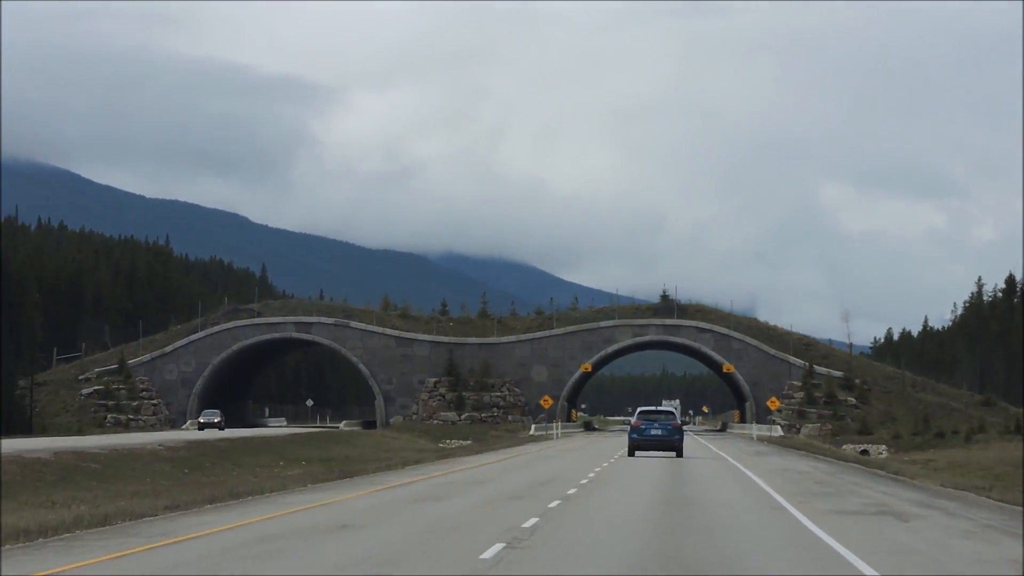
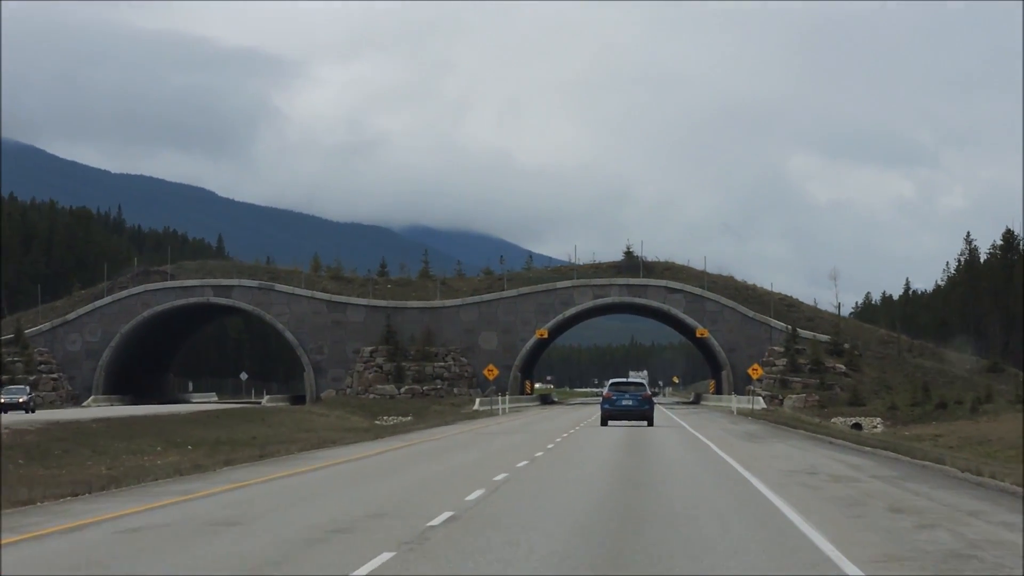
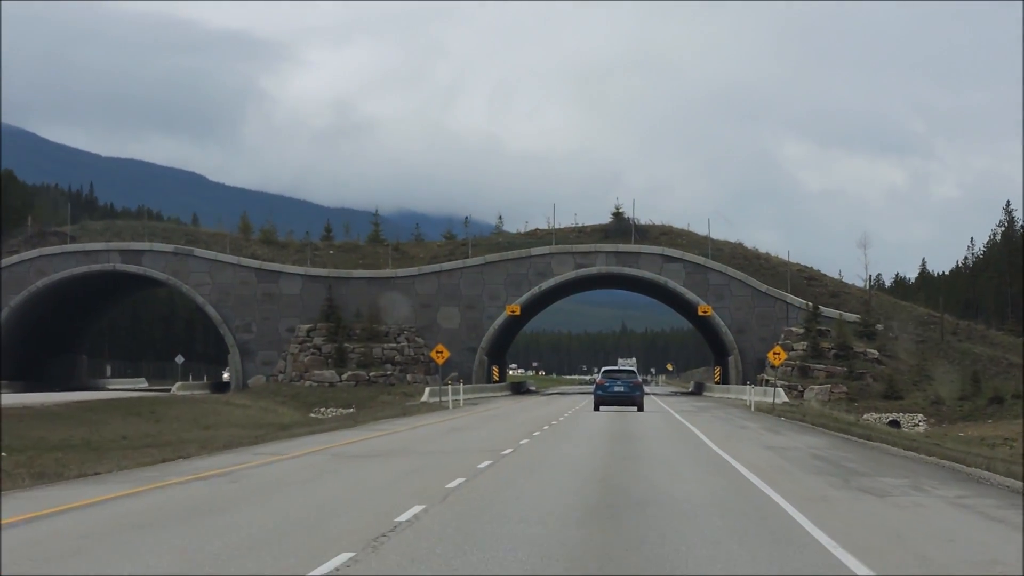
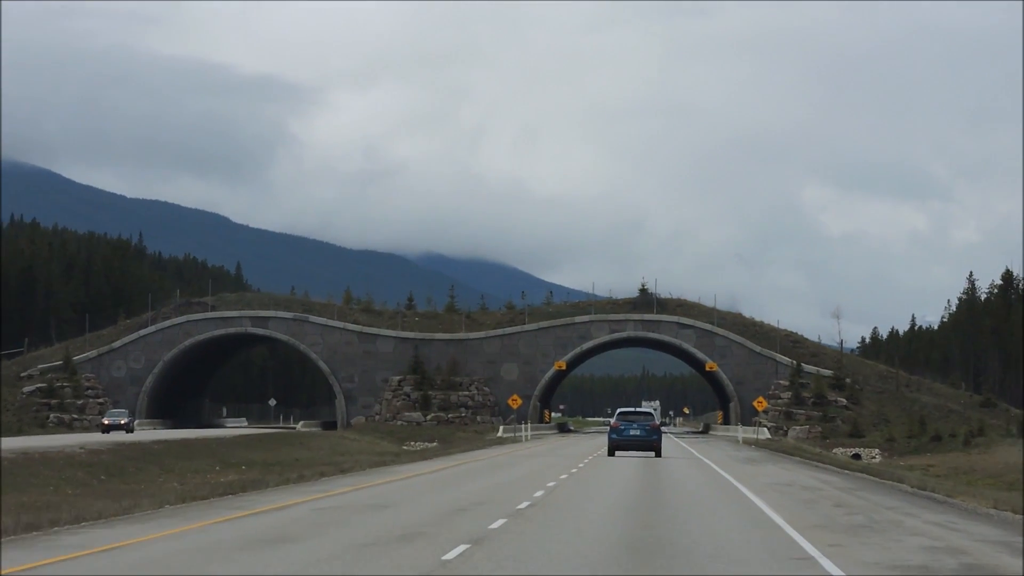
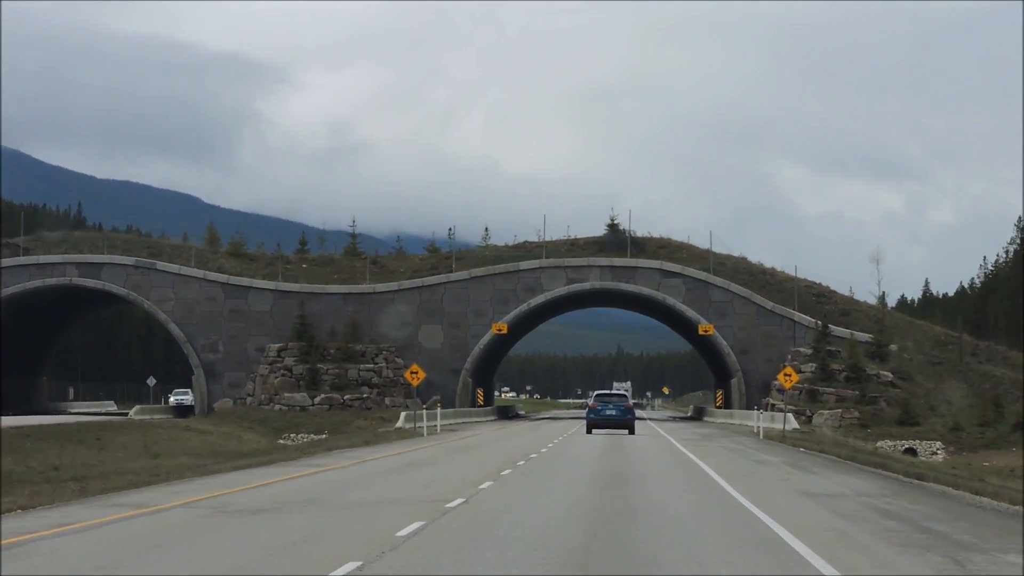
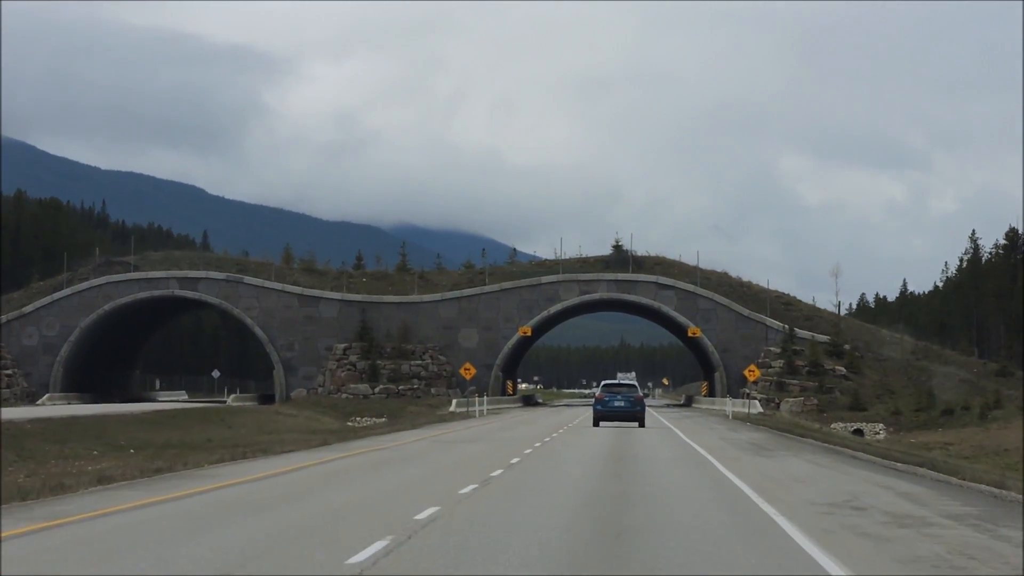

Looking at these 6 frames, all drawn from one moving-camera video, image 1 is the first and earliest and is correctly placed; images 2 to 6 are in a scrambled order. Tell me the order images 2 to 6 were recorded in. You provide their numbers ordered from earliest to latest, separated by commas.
4, 2, 6, 3, 5
